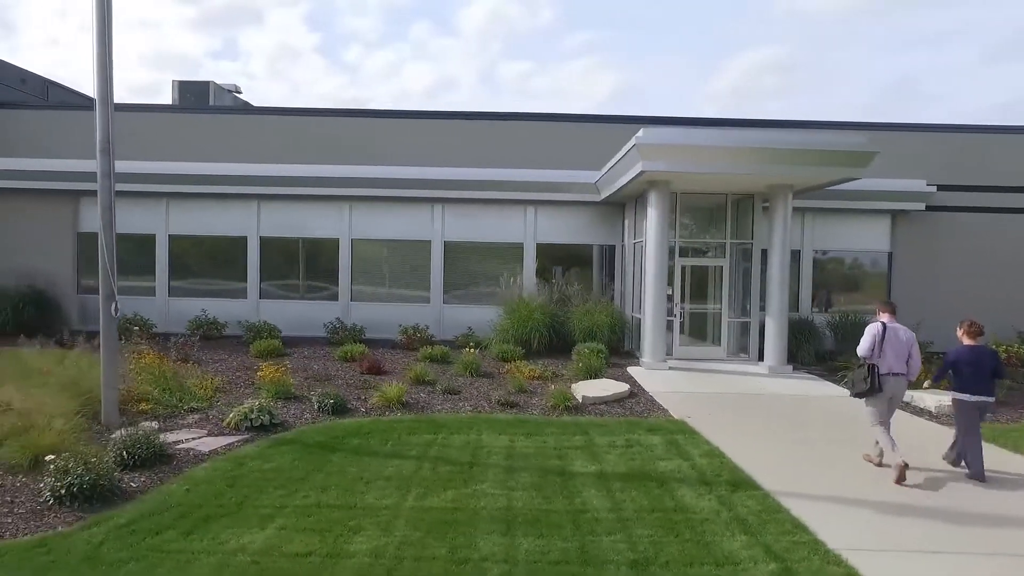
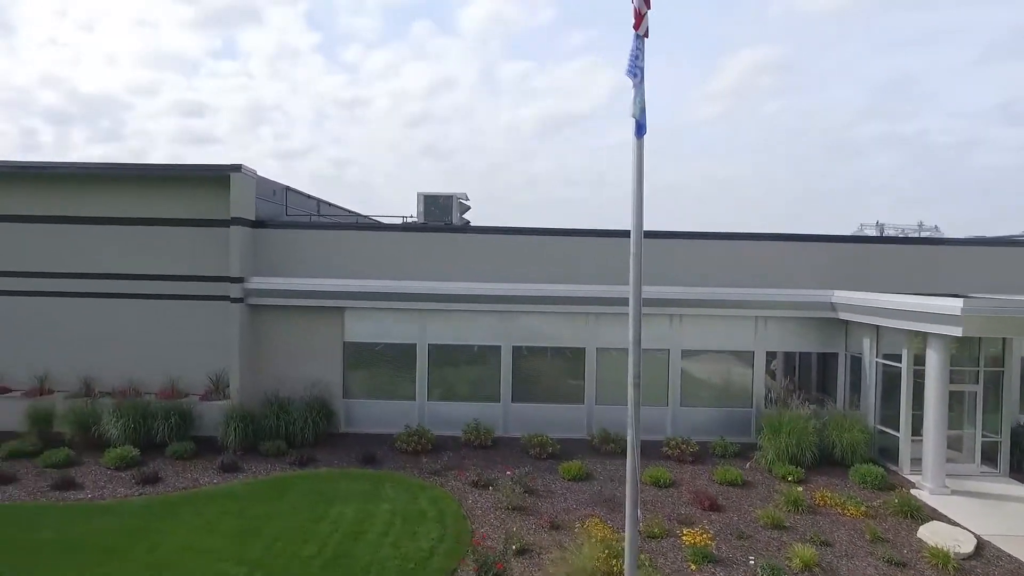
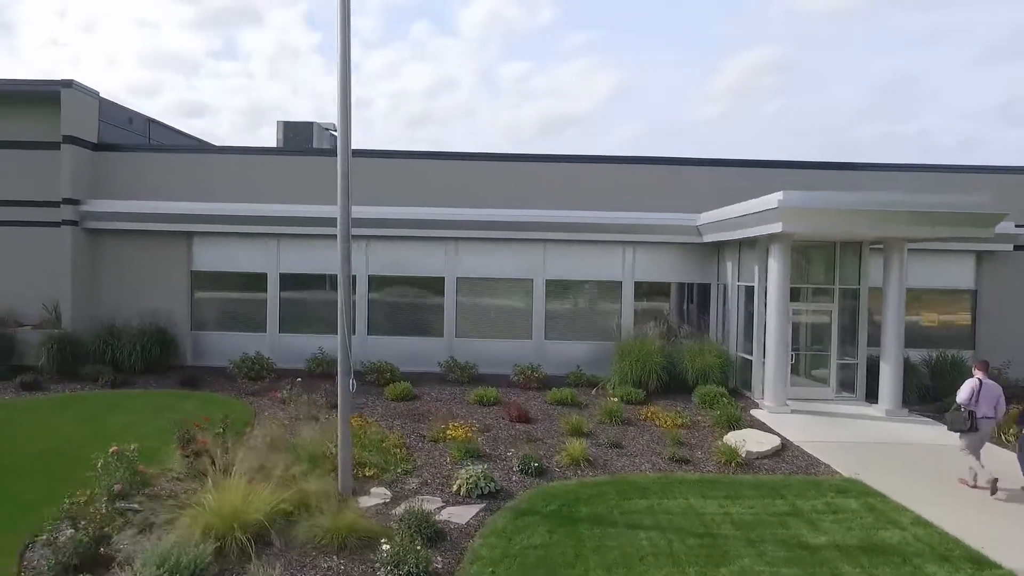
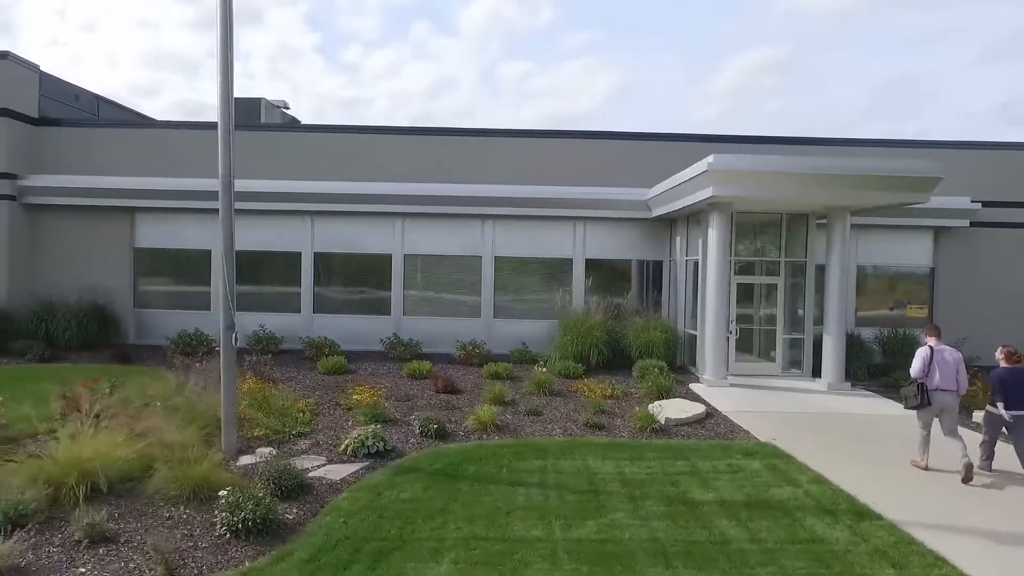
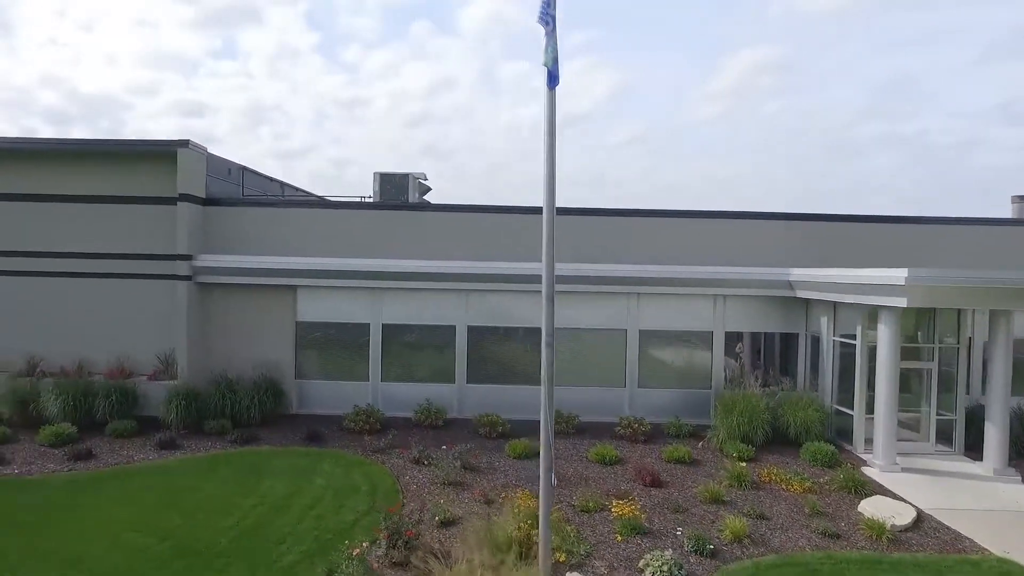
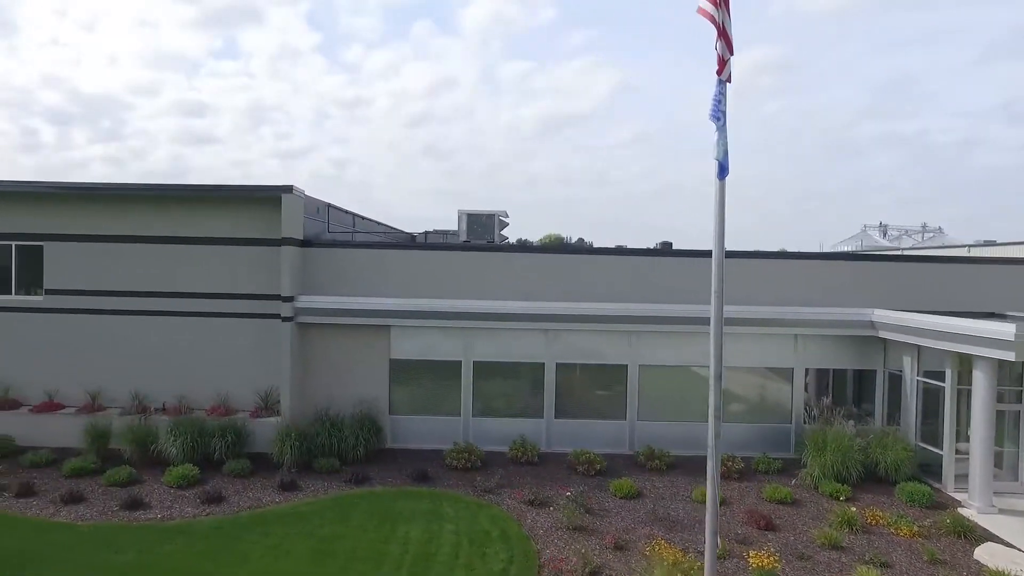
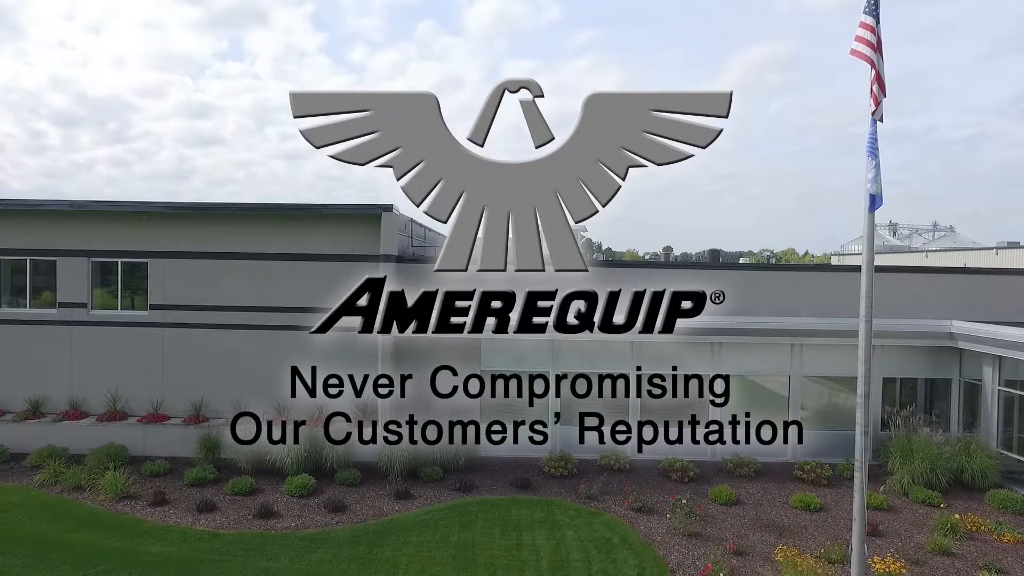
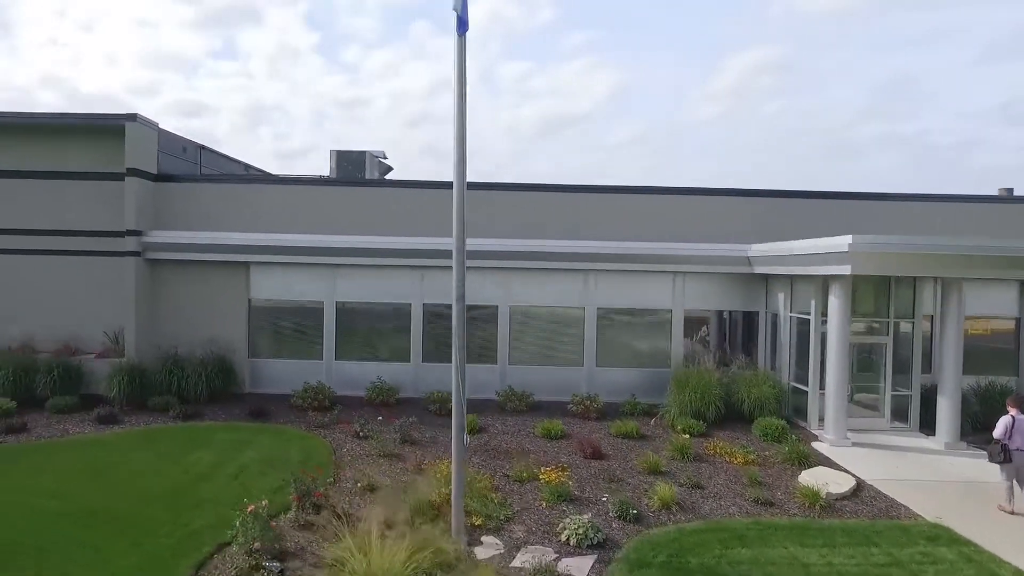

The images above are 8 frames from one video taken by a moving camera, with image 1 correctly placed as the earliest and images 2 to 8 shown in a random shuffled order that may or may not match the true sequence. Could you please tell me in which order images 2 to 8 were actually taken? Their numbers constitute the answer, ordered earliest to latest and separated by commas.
4, 3, 8, 5, 2, 6, 7
